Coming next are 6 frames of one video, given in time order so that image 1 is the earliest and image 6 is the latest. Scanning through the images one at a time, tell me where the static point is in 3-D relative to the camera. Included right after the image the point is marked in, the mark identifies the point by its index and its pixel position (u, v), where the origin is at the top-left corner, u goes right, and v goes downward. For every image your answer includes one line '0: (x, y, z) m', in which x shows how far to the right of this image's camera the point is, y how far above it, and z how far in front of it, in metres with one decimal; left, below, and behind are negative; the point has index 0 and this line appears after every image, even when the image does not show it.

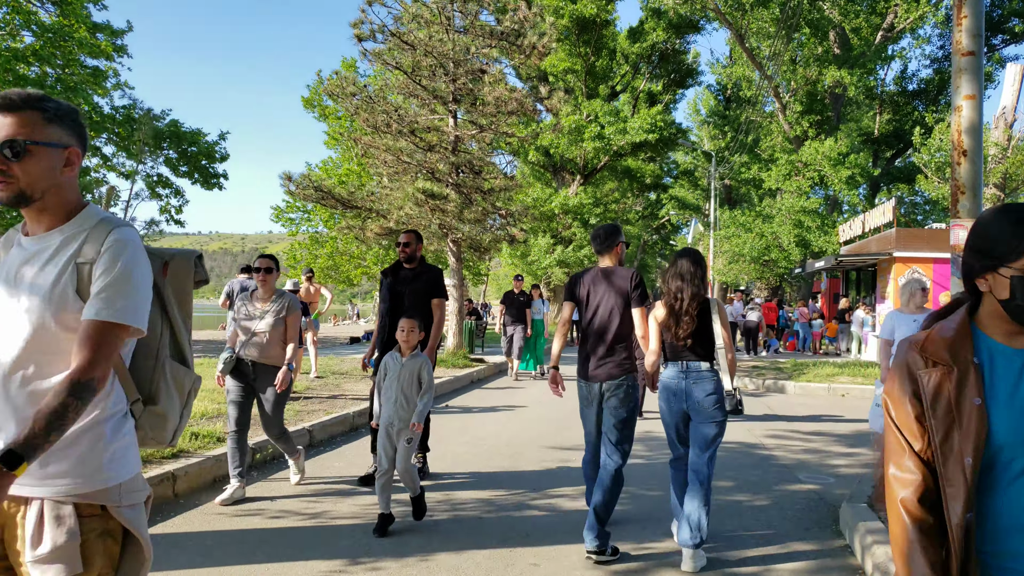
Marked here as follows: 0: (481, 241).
0: (-0.6, +0.9, +14.8) m
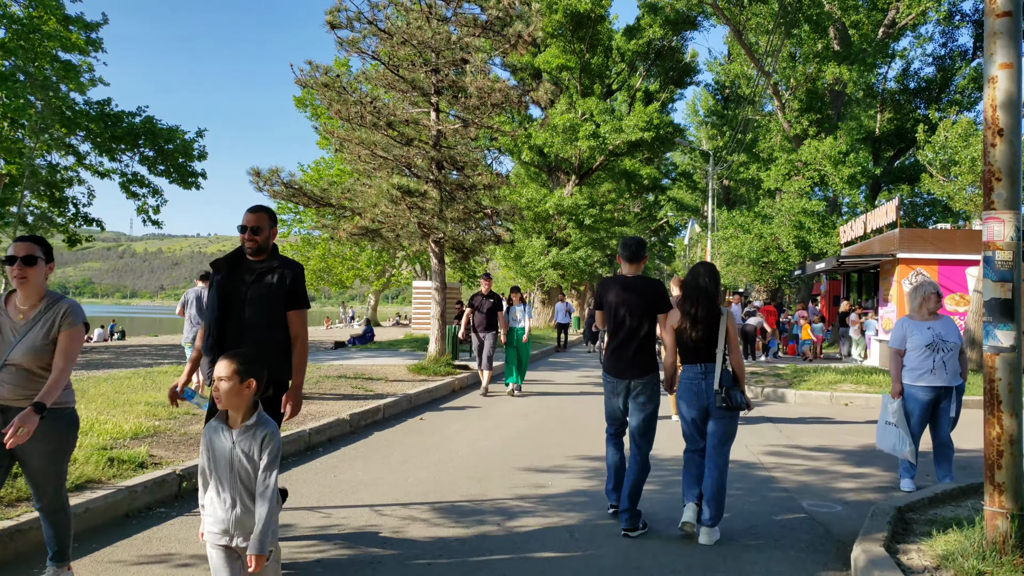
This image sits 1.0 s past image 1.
0: (-0.9, +0.9, +14.1) m
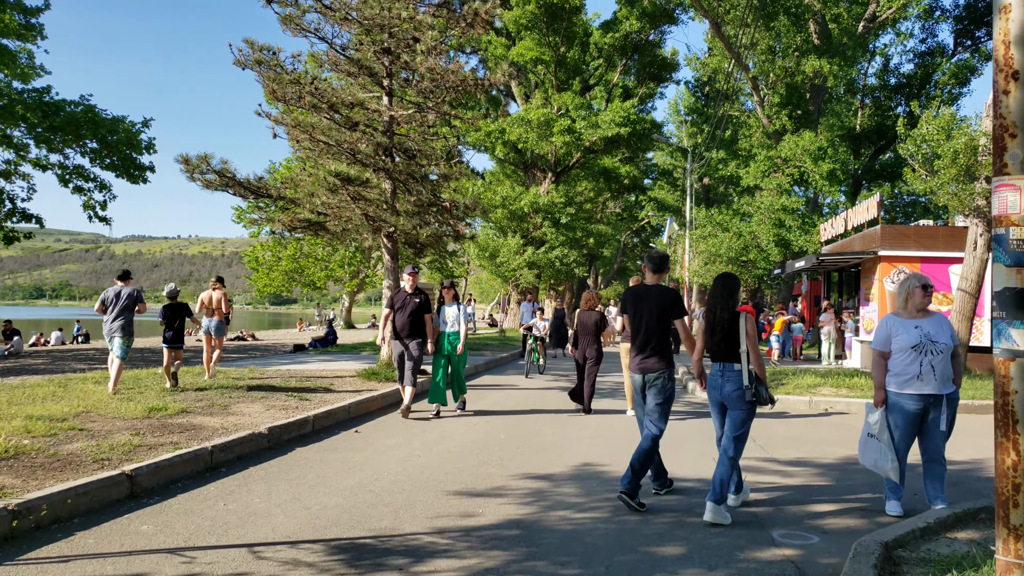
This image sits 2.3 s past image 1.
0: (-1.6, +0.9, +13.1) m
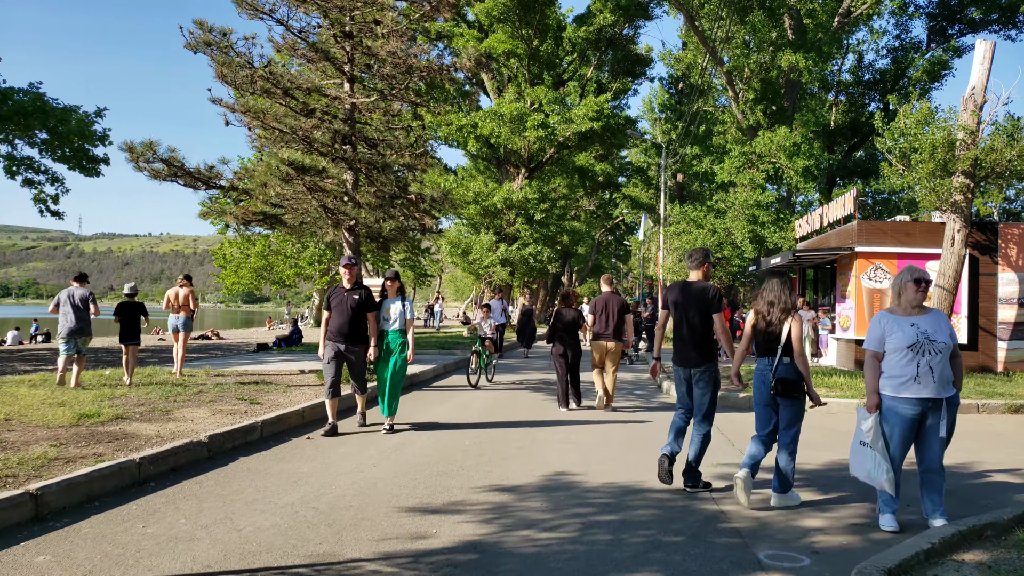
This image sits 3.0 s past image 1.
0: (-2.2, +0.9, +12.4) m
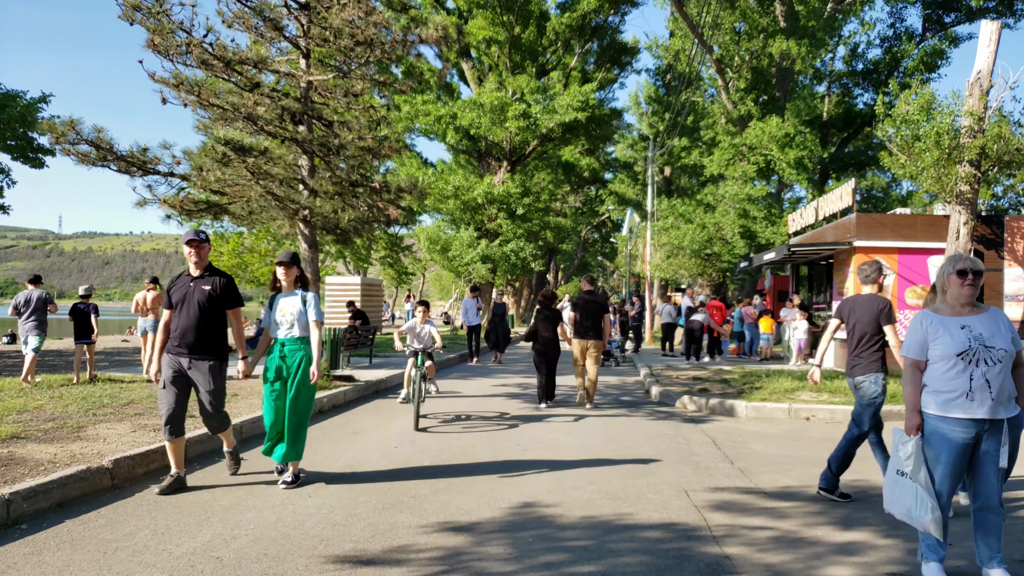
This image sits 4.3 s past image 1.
0: (-2.6, +1.0, +11.3) m
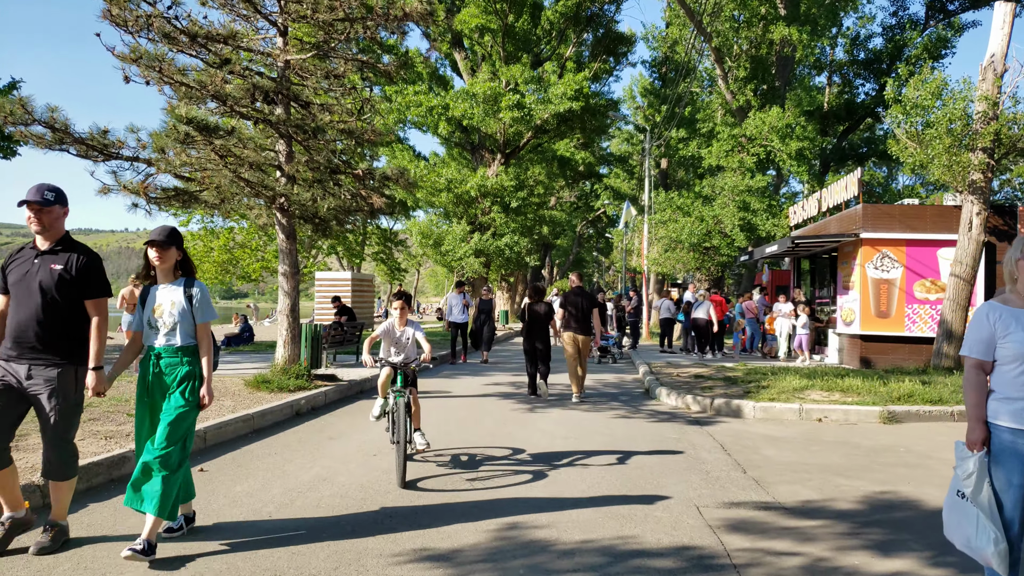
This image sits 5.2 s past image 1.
0: (-2.7, +1.1, +10.5) m
